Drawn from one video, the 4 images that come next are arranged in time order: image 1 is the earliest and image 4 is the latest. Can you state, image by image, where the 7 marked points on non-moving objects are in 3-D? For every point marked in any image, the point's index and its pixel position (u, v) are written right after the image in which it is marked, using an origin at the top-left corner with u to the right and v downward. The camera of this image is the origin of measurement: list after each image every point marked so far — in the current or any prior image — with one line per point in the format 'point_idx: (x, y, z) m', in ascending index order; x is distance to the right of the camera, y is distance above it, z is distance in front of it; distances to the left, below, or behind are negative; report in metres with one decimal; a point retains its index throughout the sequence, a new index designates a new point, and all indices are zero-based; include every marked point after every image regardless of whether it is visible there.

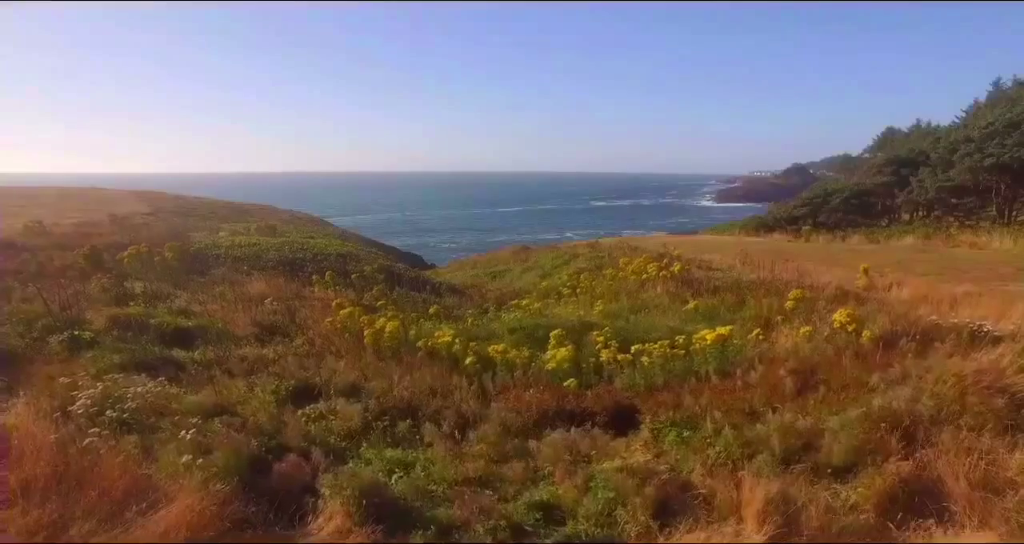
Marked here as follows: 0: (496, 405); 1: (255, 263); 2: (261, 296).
0: (-0.1, -1.0, +5.6) m
1: (-4.8, +0.2, +14.6) m
2: (-3.5, -0.4, +10.9) m
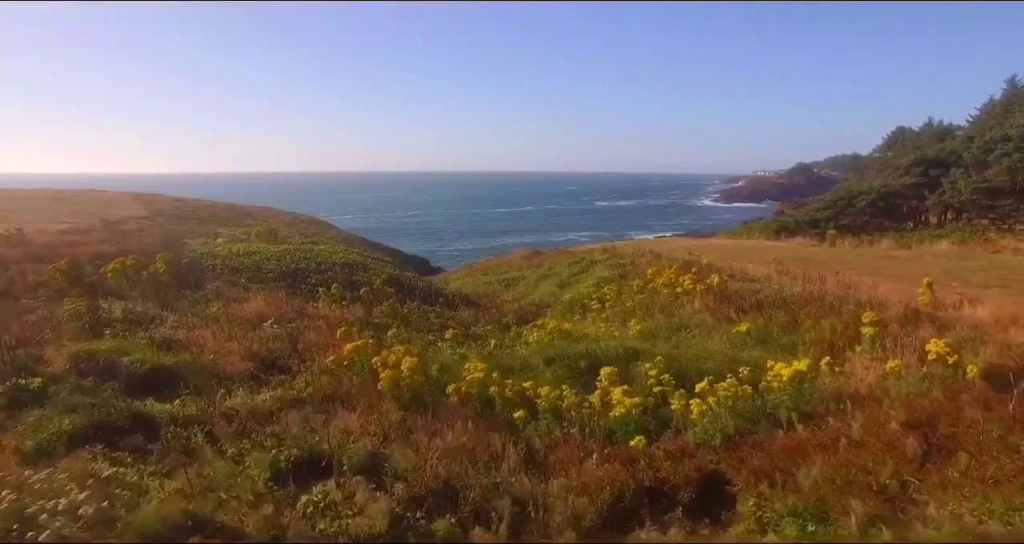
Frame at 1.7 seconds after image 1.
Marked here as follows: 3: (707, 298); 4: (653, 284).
0: (+0.2, -1.2, +4.4) m
1: (-4.4, -0.1, +13.4) m
2: (-3.1, -0.6, +9.7) m
3: (+3.2, -0.4, +12.7) m
4: (+2.6, -0.2, +14.6) m
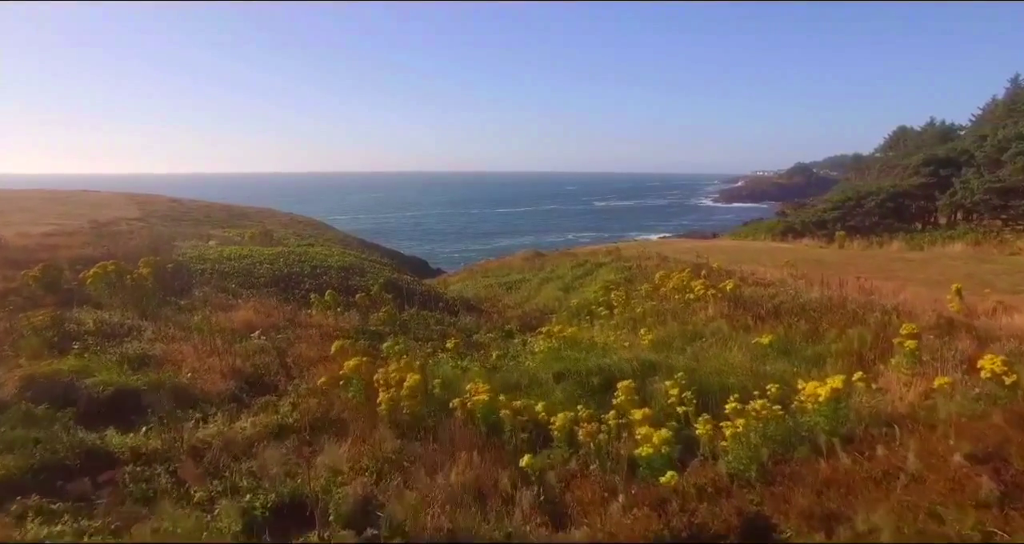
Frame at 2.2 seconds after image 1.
0: (+0.3, -1.2, +3.8) m
1: (-4.4, -0.1, +12.8) m
2: (-3.1, -0.7, +9.1) m
3: (+3.2, -0.5, +12.1) m
4: (+2.7, -0.3, +14.0) m
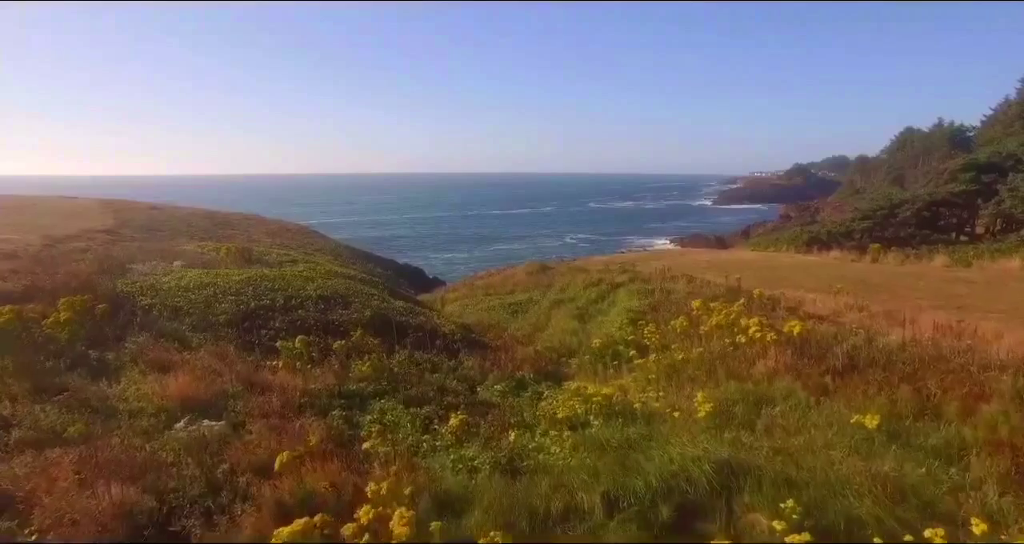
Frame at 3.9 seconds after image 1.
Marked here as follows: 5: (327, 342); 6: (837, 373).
0: (+0.5, -1.7, +1.5) m
1: (-4.2, -0.7, +10.5) m
2: (-2.9, -1.2, +6.8) m
3: (+3.4, -1.0, +9.8) m
4: (+2.9, -0.8, +11.7) m
5: (-2.5, -1.0, +10.6) m
6: (+3.7, -1.1, +8.9) m
